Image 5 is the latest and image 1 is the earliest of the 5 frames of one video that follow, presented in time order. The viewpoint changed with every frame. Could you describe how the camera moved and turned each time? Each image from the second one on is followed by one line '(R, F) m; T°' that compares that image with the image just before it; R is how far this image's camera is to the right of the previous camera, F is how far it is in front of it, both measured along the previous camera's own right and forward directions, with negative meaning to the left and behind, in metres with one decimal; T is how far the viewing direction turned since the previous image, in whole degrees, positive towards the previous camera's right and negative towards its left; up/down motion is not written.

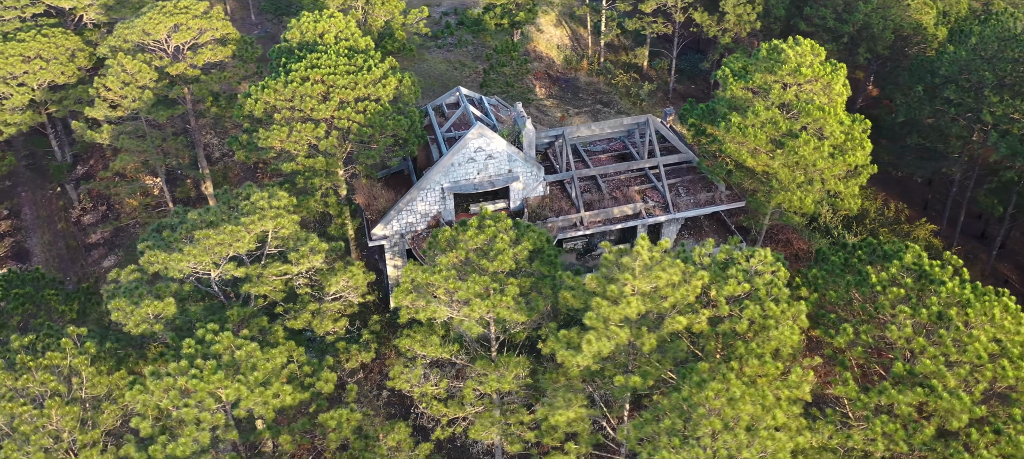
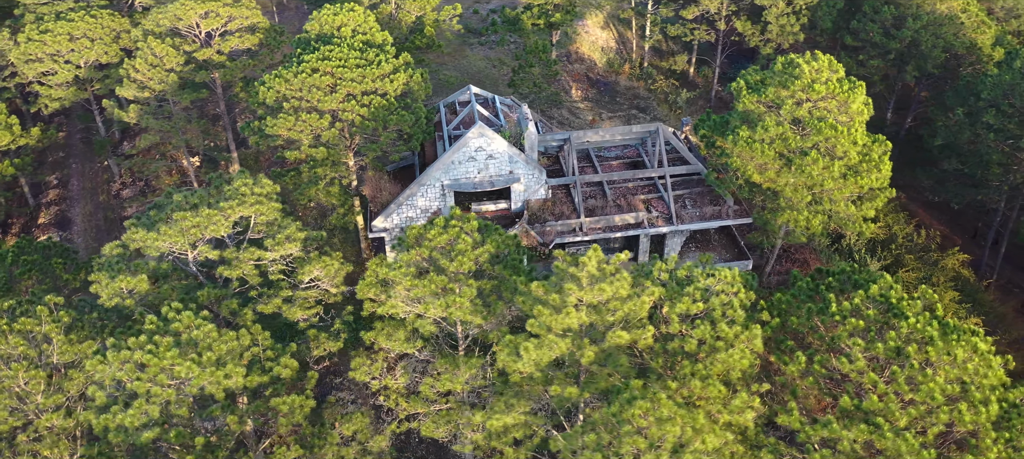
(+2.3, +0.1) m; -5°
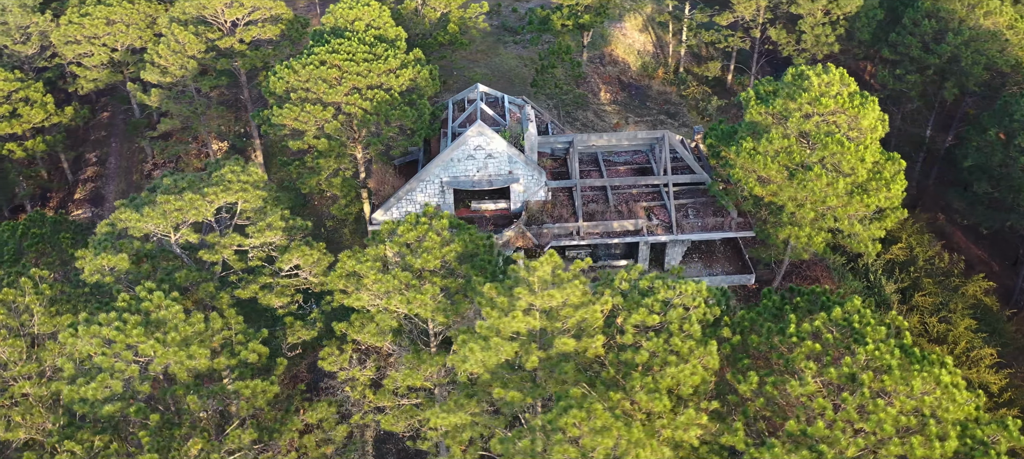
(+2.0, +0.1) m; -4°
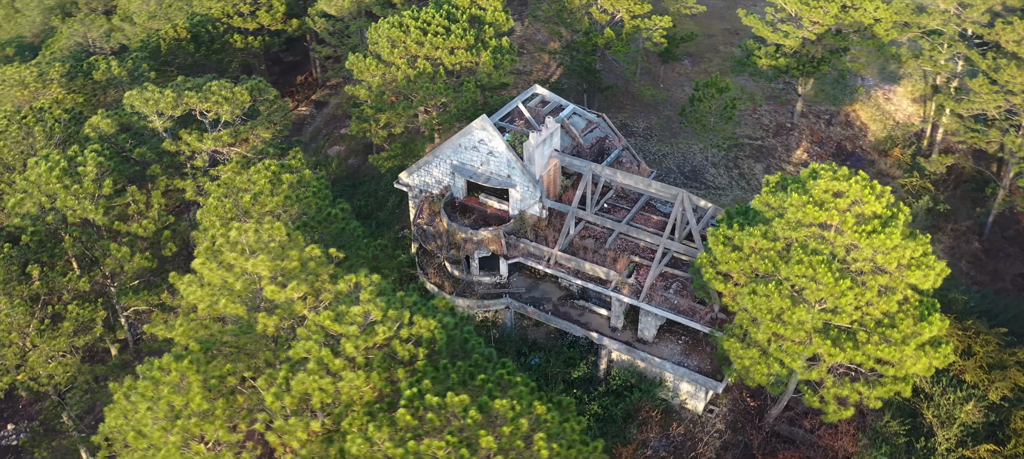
(+12.0, +3.5) m; -27°
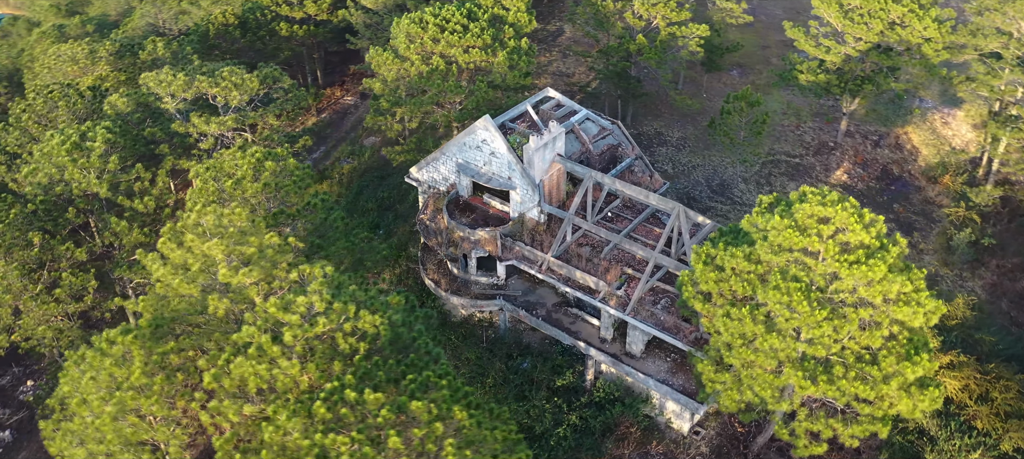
(+2.5, +0.2) m; -6°
